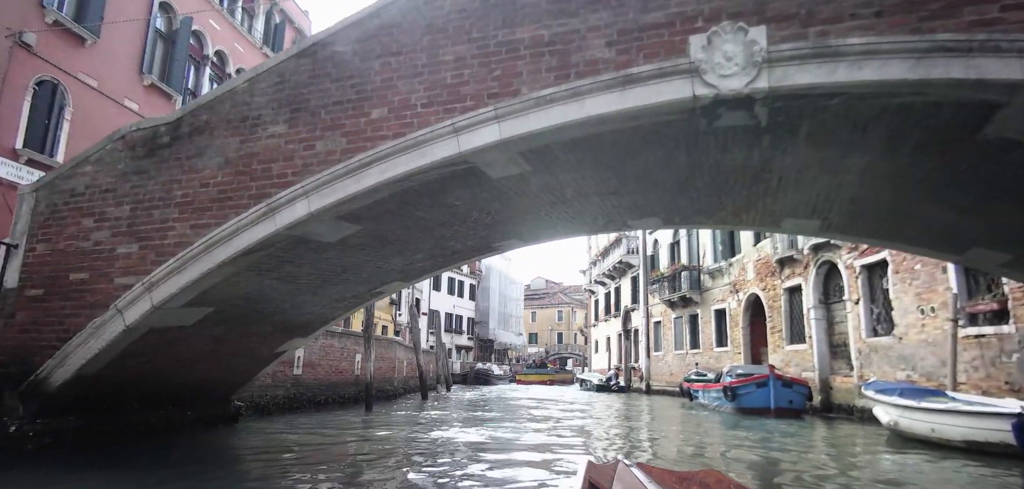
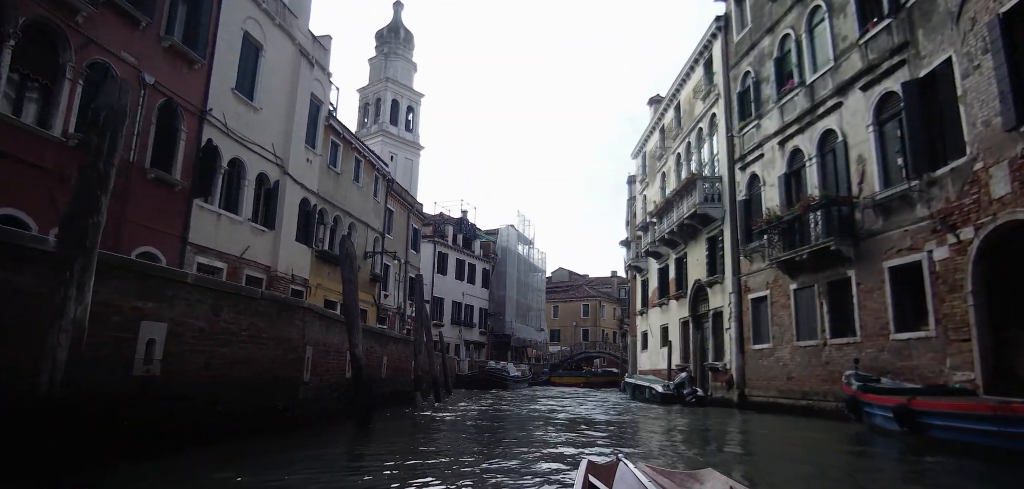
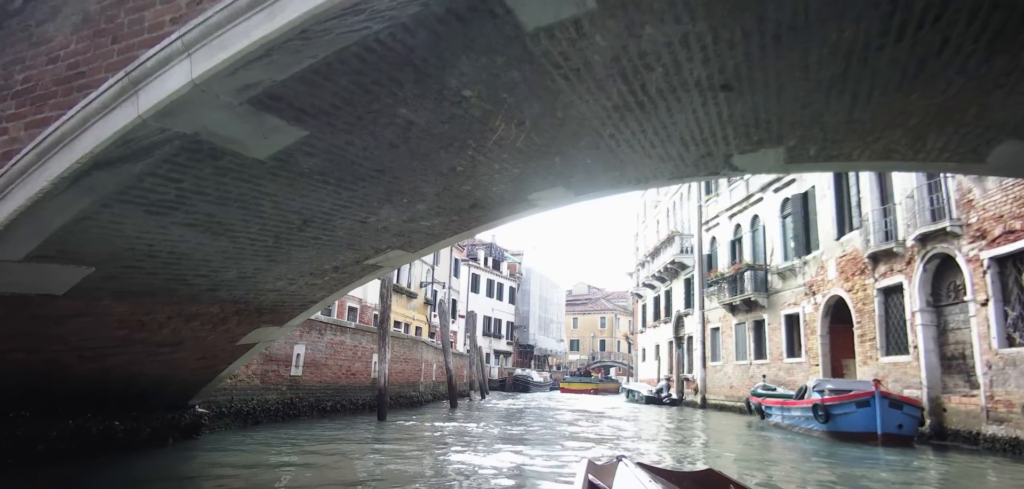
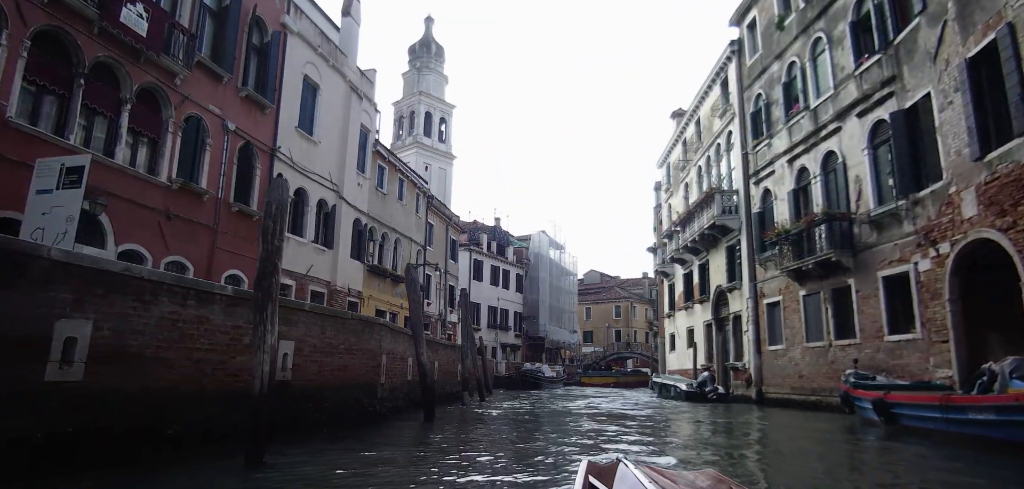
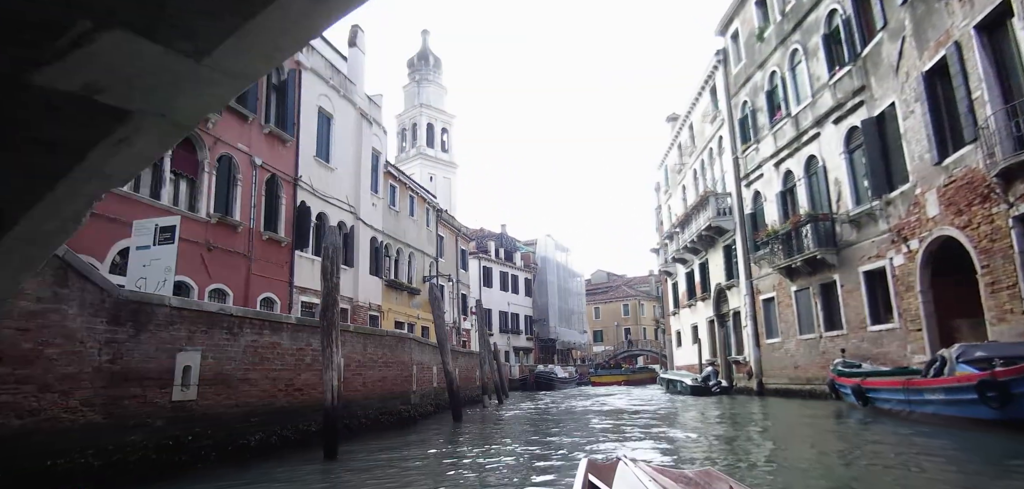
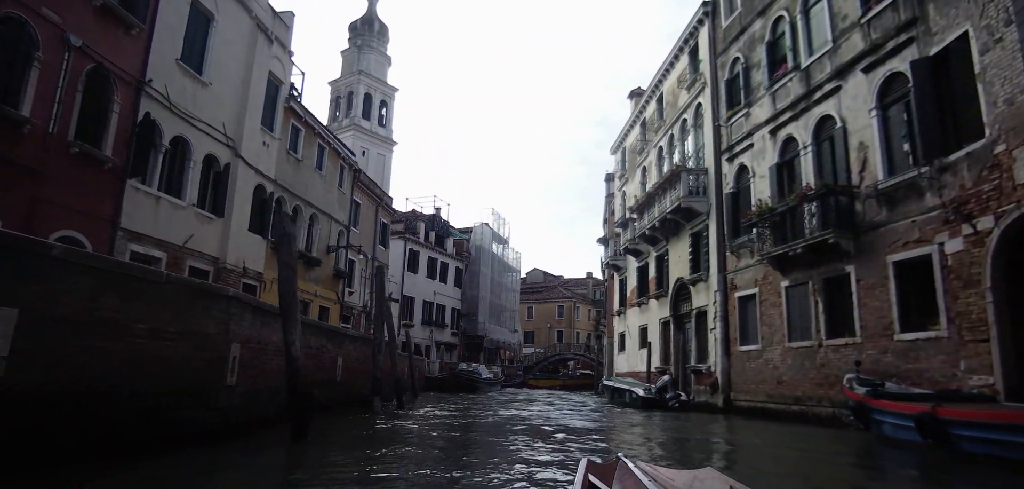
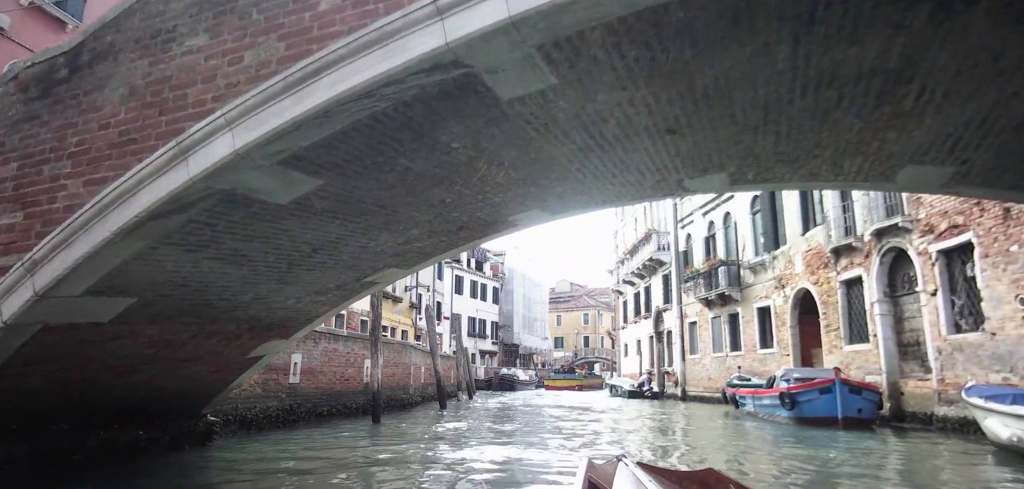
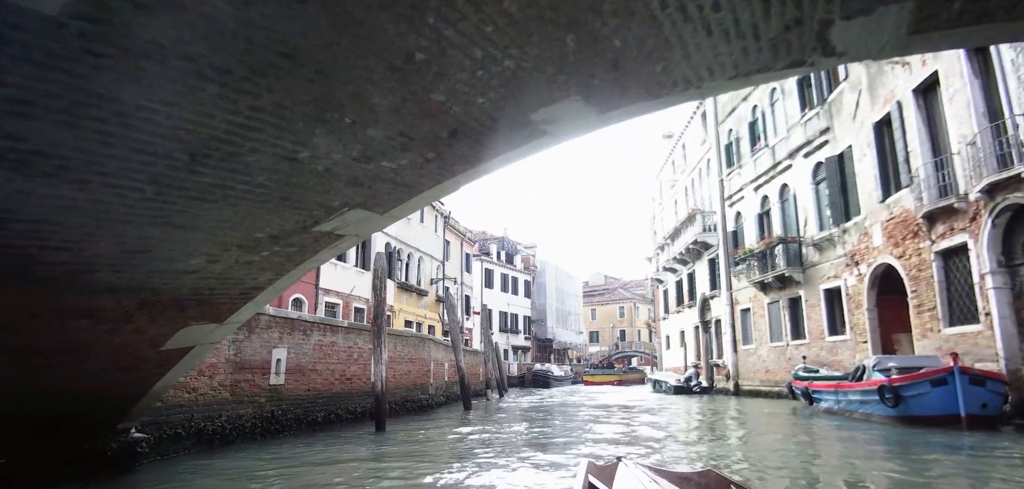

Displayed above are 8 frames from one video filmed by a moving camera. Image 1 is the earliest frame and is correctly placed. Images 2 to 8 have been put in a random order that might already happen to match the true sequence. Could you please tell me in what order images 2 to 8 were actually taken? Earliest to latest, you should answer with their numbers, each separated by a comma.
7, 3, 8, 5, 4, 2, 6
